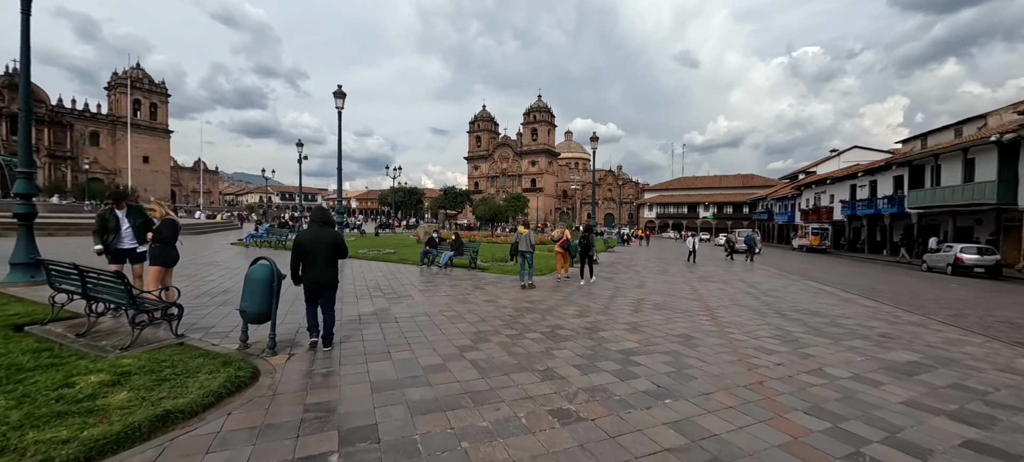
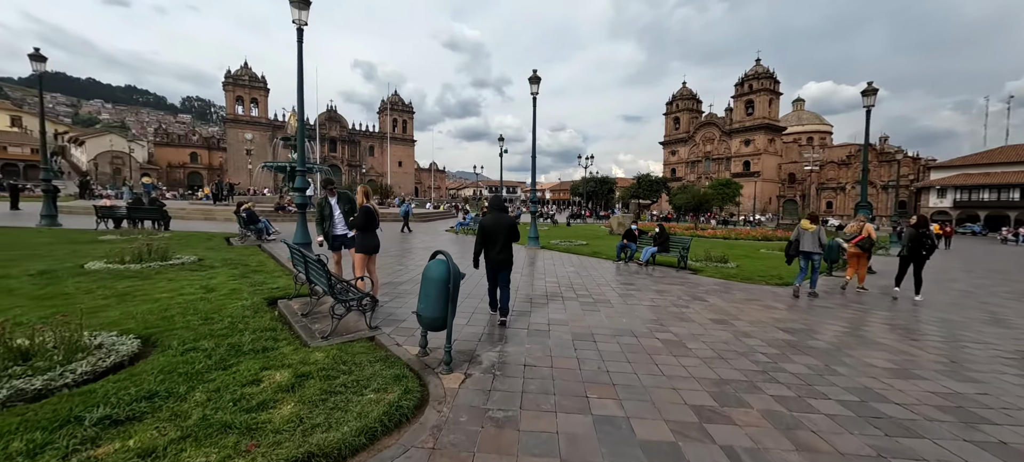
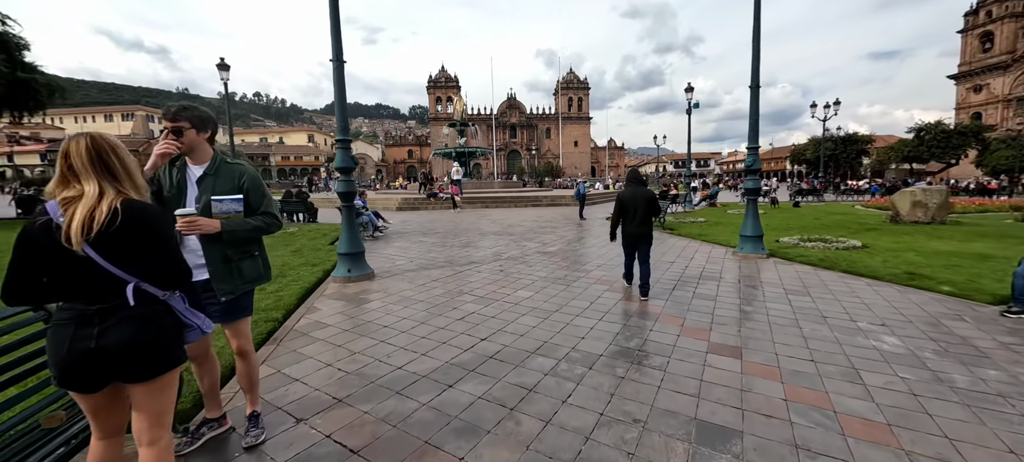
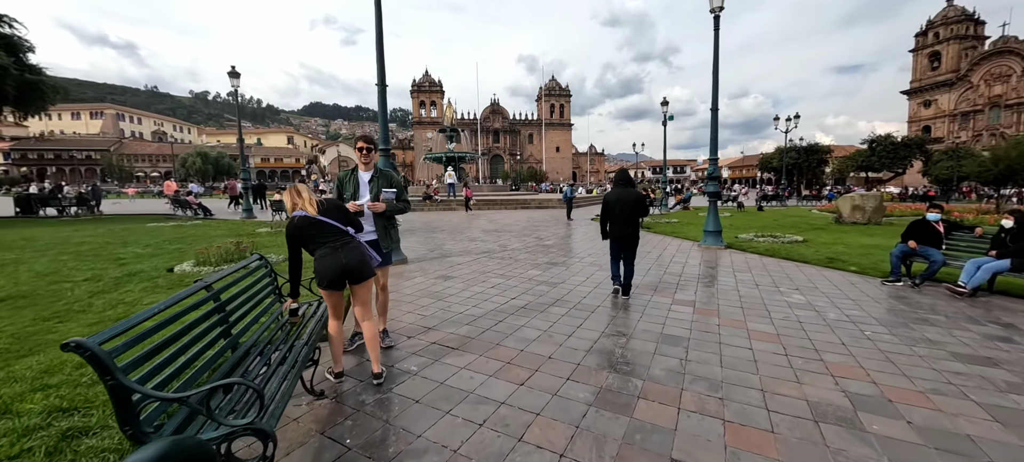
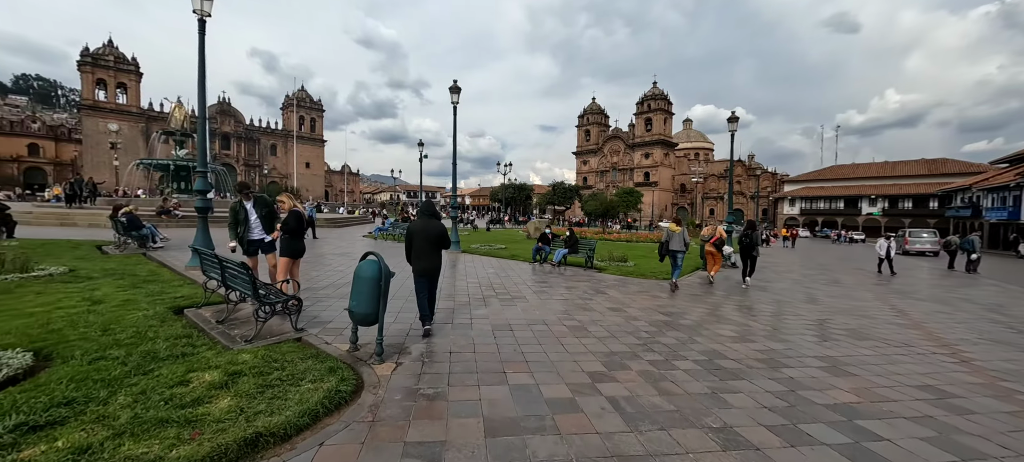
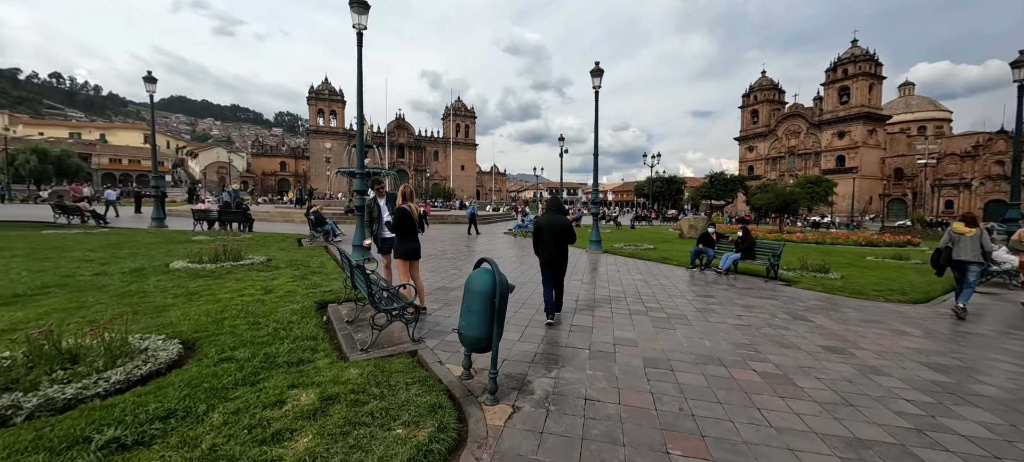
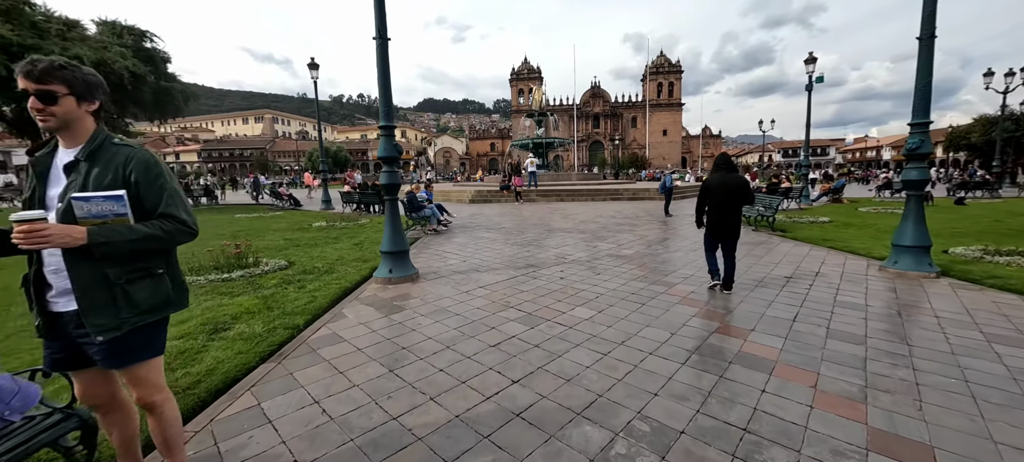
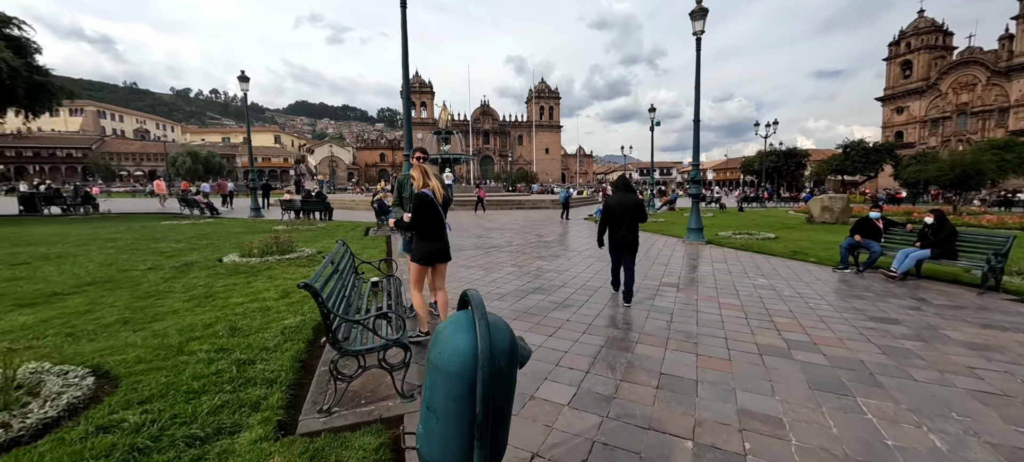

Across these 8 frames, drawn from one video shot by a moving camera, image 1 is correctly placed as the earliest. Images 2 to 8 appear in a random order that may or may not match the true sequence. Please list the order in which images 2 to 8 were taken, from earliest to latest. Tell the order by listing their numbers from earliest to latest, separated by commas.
5, 2, 6, 8, 4, 3, 7
